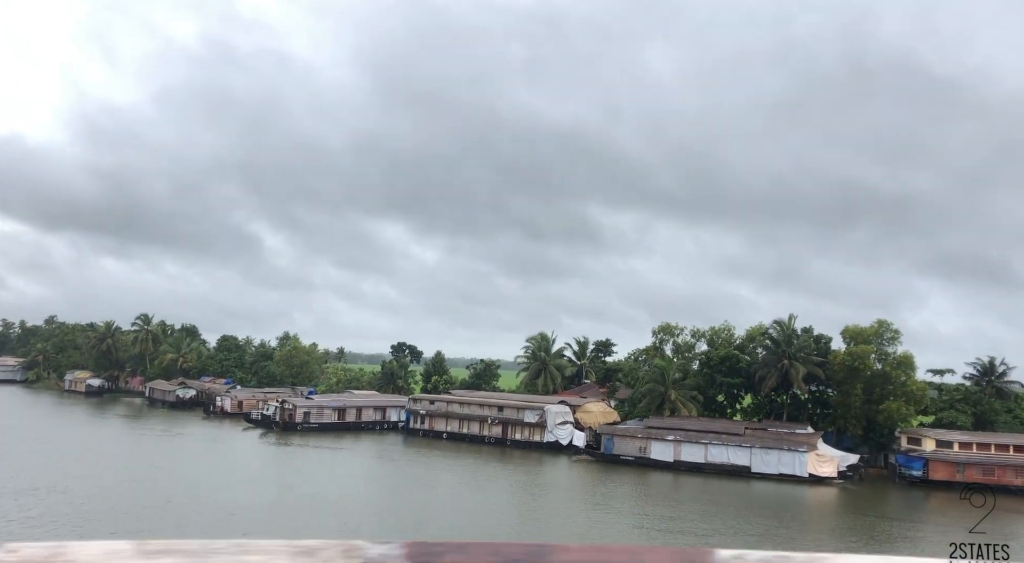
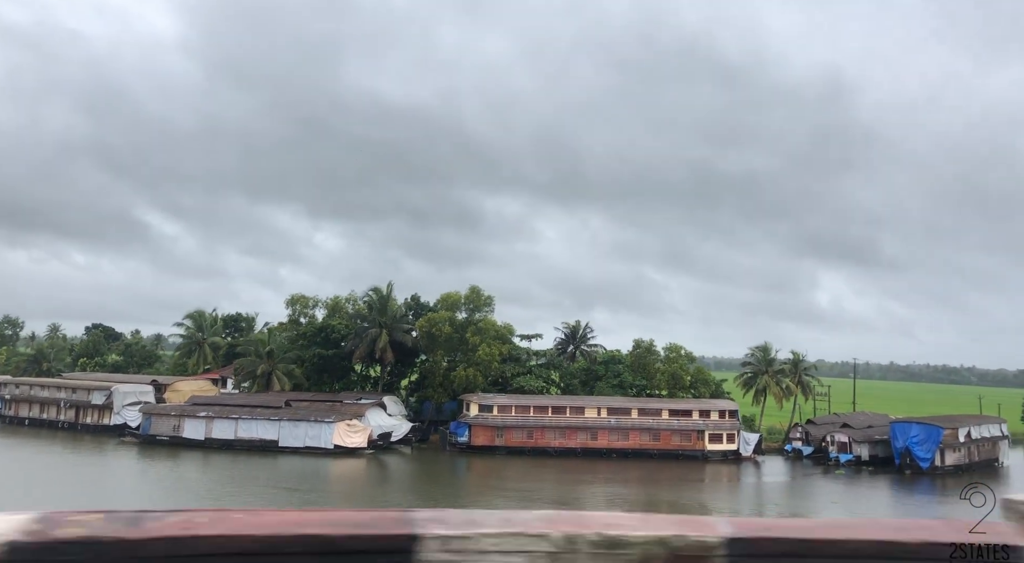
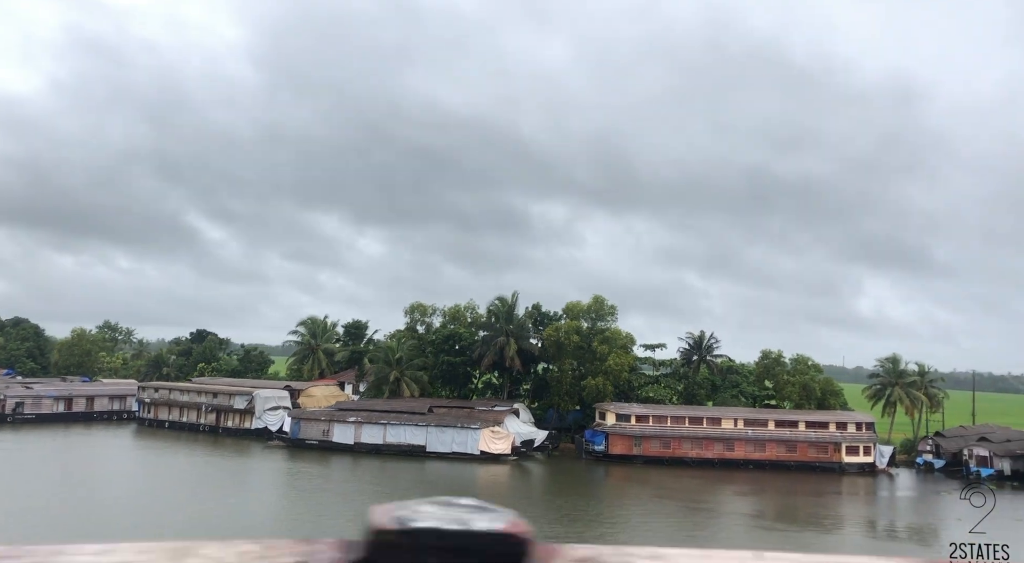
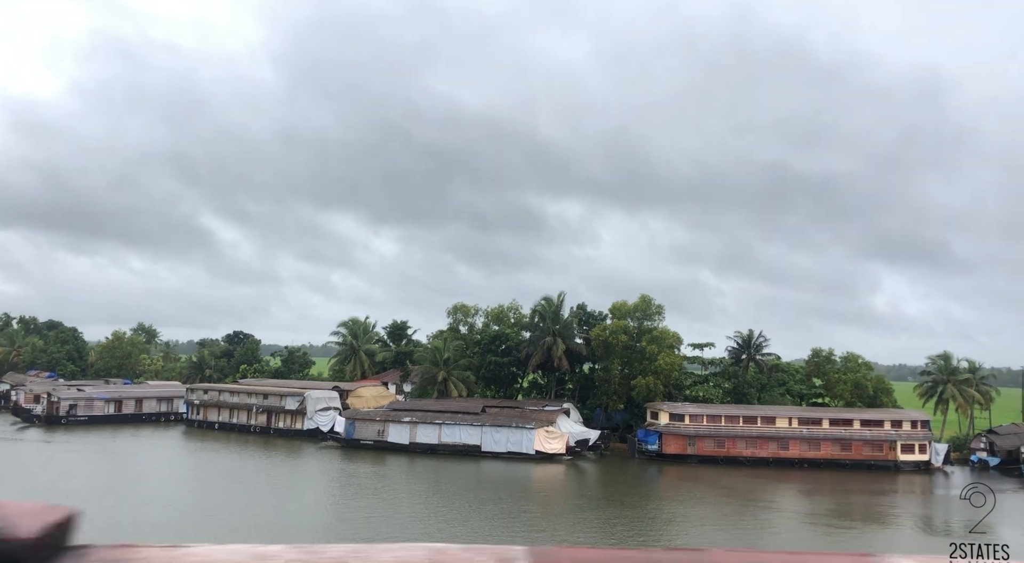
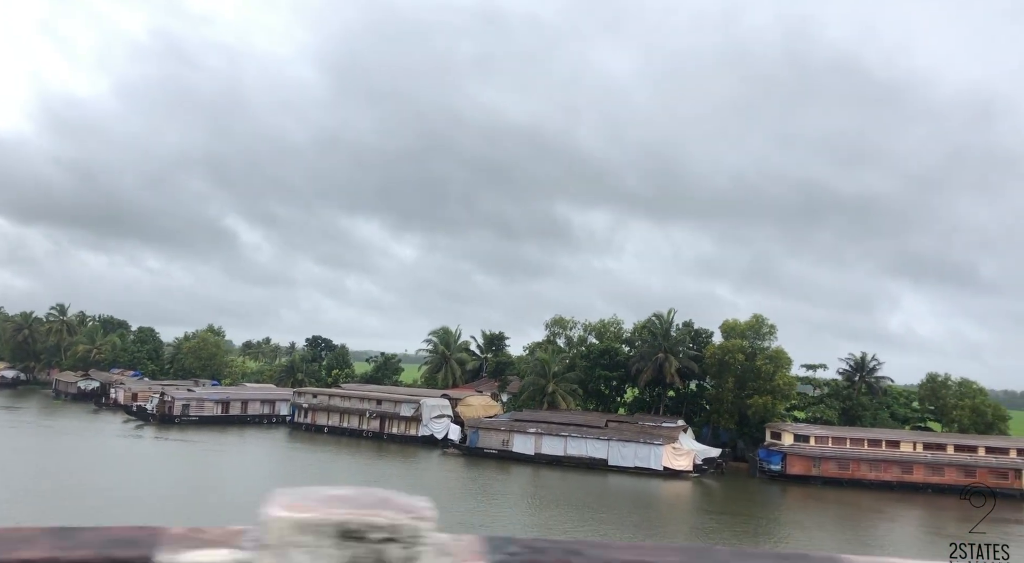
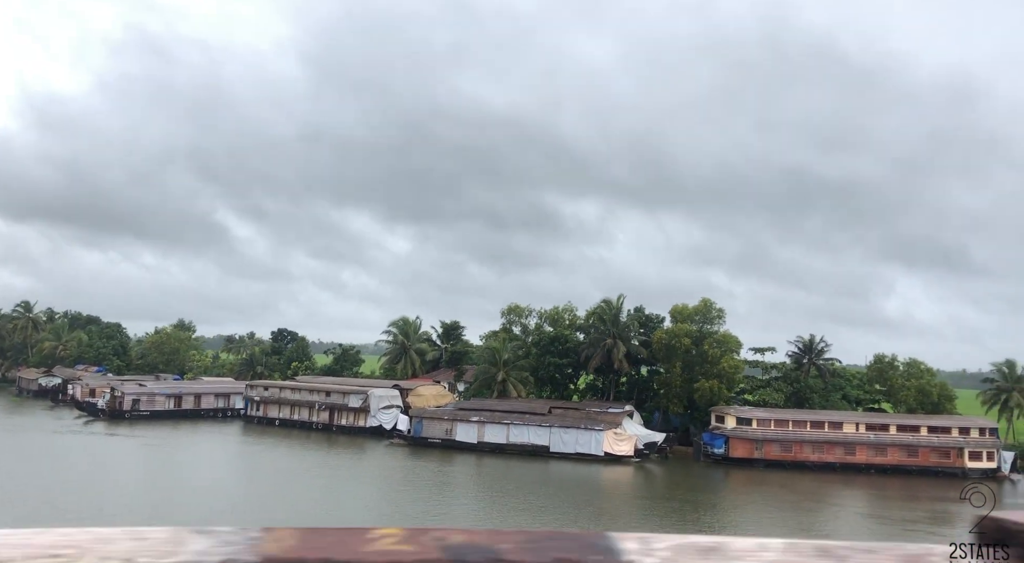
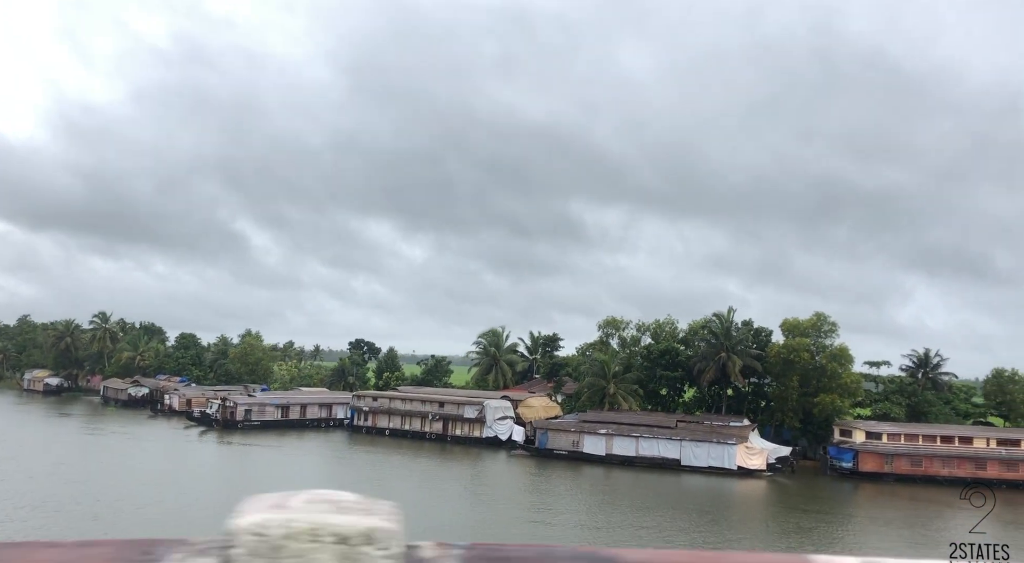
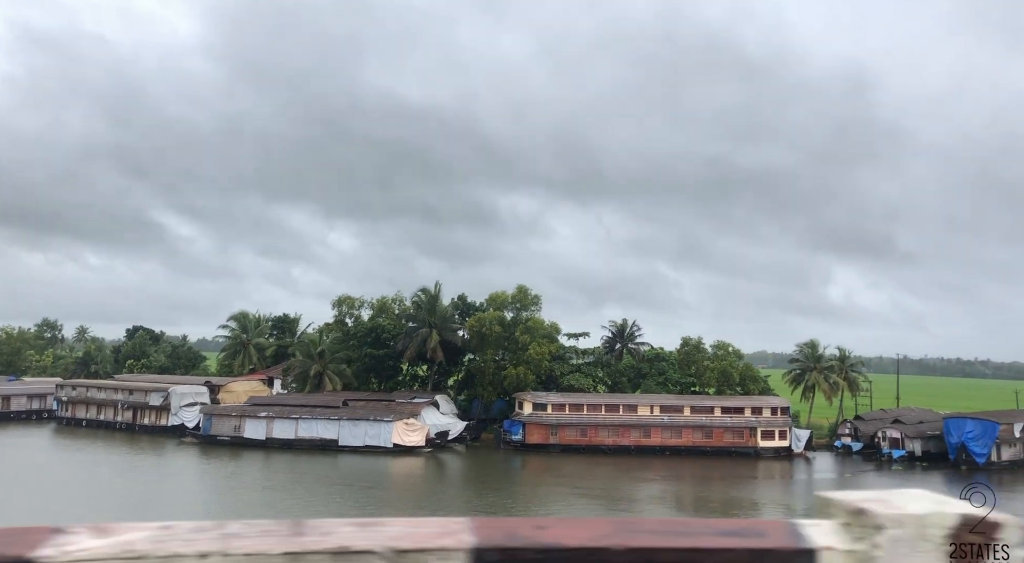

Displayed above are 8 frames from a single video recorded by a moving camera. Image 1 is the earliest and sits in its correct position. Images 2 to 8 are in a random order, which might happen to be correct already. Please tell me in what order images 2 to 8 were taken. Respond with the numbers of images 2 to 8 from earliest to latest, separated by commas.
7, 5, 6, 4, 3, 8, 2
